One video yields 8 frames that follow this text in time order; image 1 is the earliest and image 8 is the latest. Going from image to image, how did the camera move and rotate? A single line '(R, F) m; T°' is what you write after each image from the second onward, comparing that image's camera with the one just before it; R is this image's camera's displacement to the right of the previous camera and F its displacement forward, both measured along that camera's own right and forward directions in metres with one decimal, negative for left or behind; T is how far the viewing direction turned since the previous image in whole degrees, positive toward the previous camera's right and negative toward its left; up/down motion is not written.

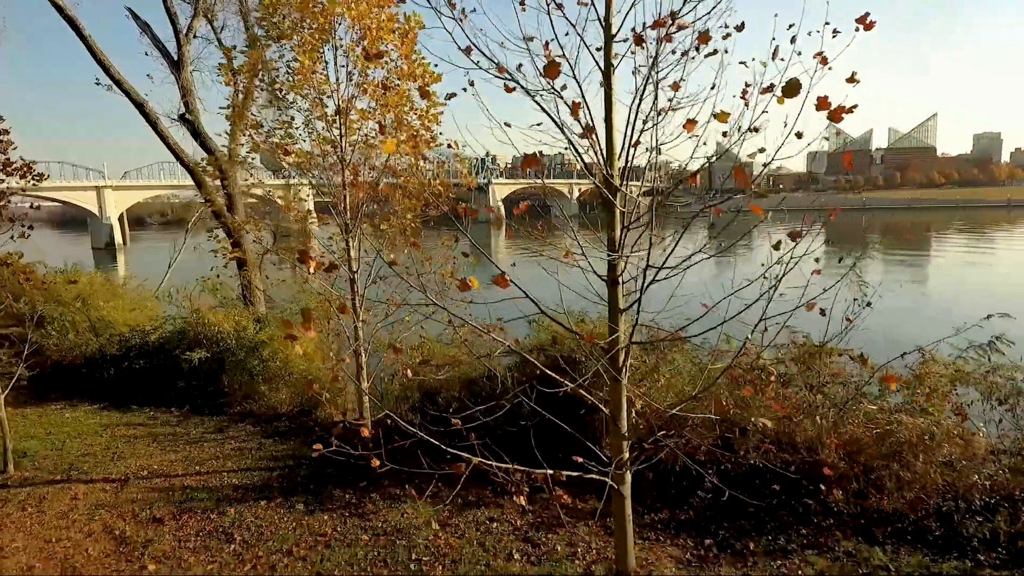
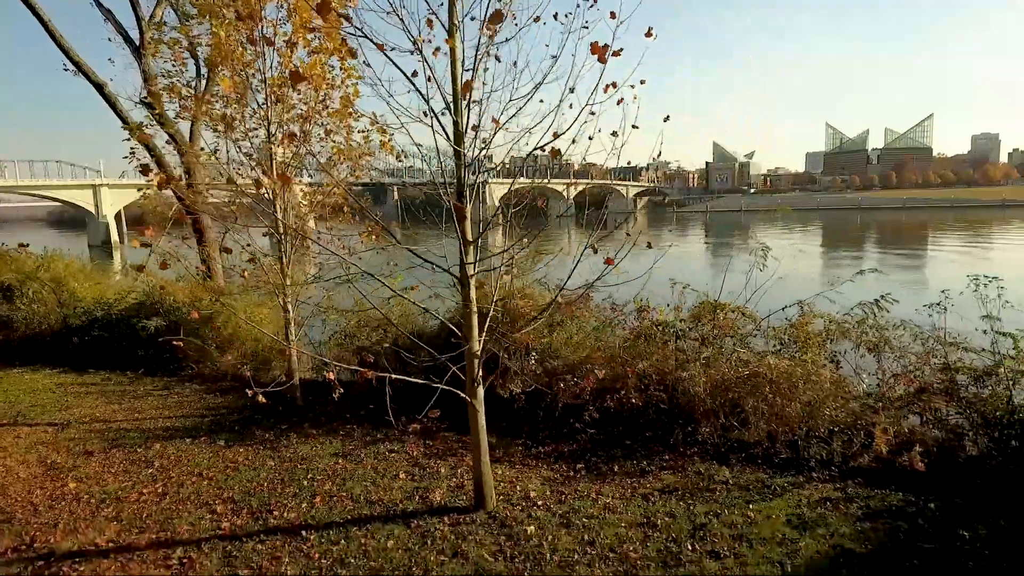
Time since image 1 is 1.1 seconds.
(+1.0, -0.6) m; 0°
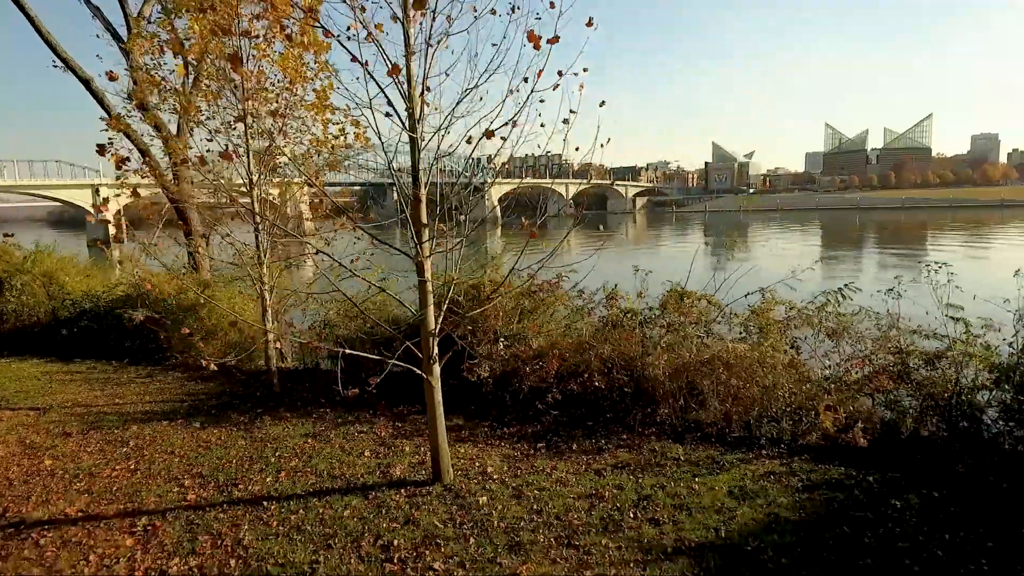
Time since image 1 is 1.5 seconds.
(+0.3, -0.2) m; 0°
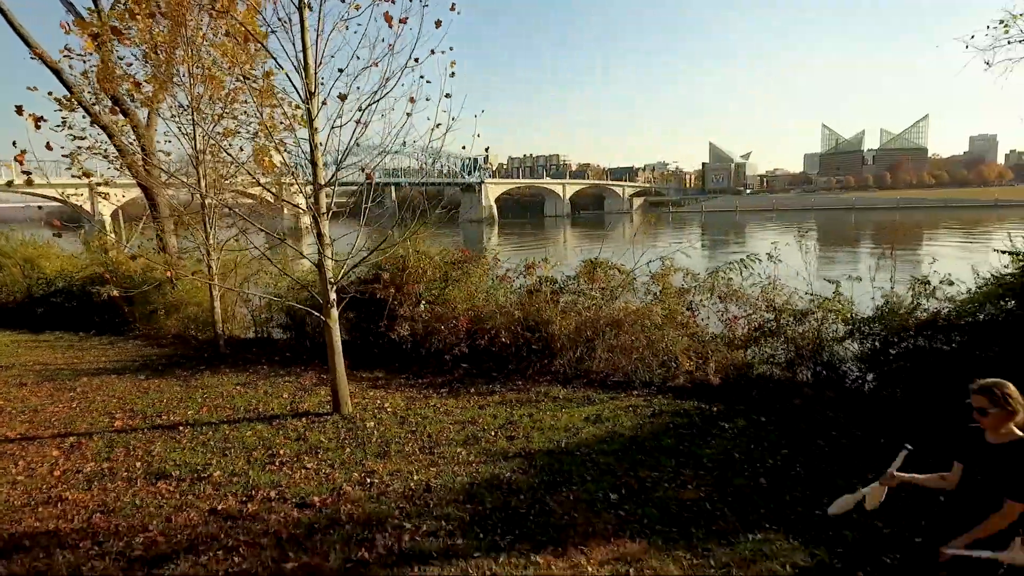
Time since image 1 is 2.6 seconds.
(+1.0, -0.7) m; 0°
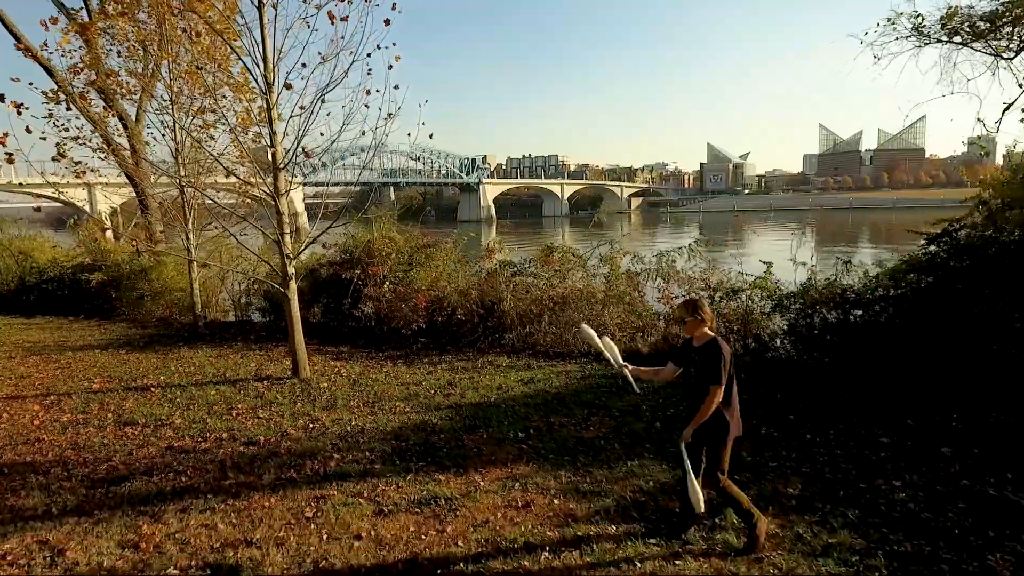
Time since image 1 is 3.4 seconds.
(+0.5, -0.6) m; 0°
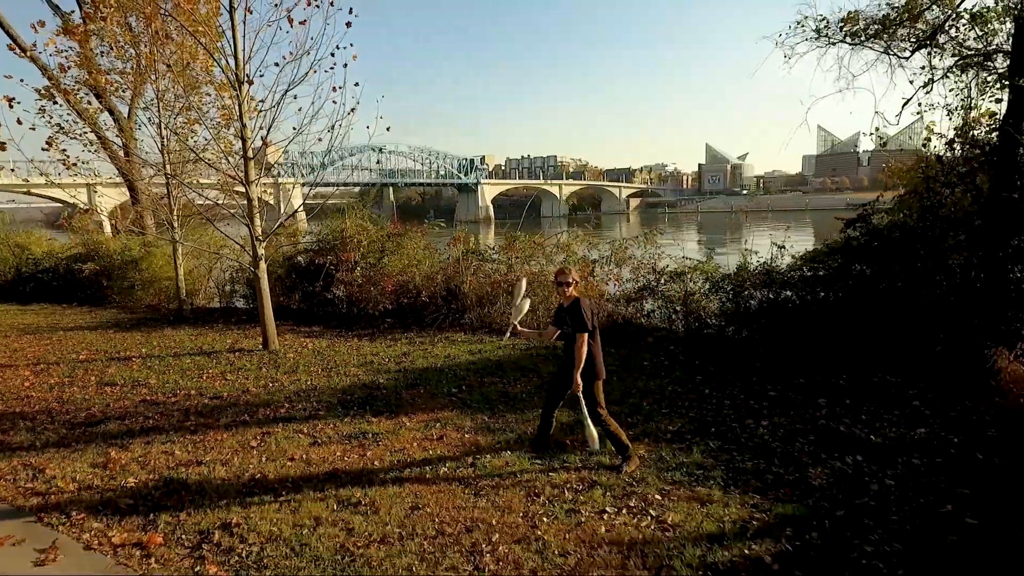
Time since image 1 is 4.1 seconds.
(+0.5, -0.6) m; 0°
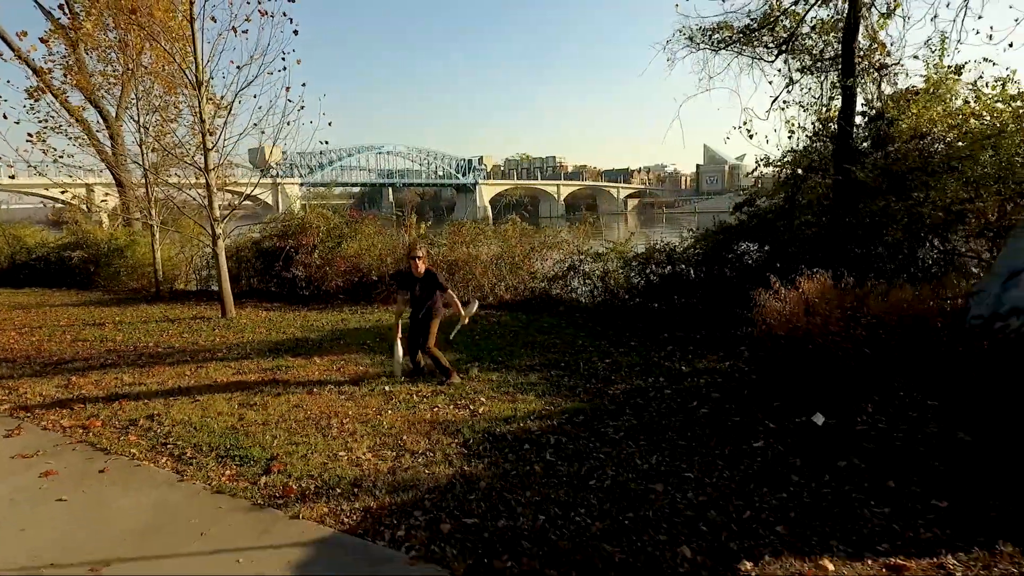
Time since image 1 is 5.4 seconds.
(+0.9, -1.0) m; 0°
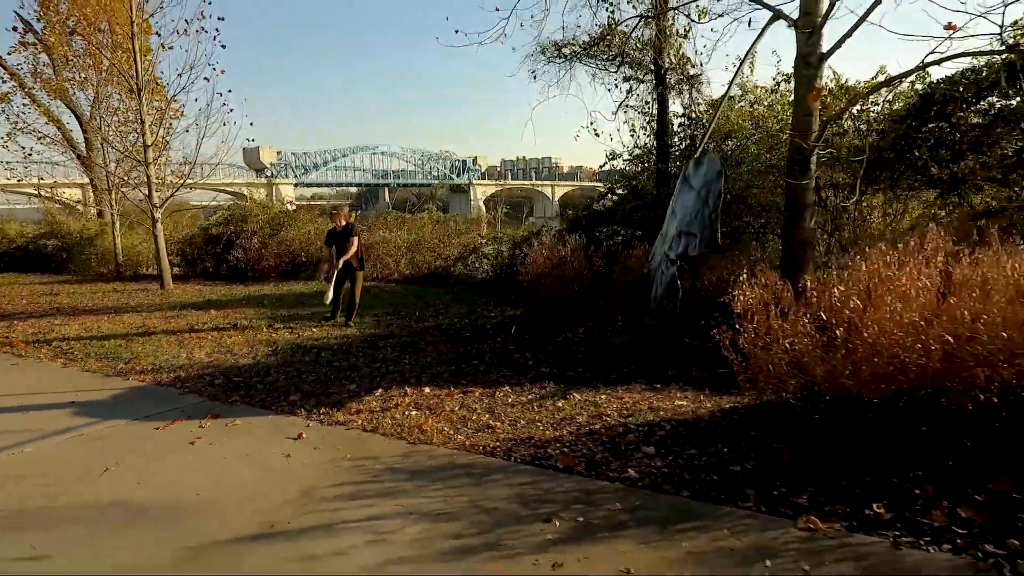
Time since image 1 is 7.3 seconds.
(+1.5, -1.4) m; 0°
